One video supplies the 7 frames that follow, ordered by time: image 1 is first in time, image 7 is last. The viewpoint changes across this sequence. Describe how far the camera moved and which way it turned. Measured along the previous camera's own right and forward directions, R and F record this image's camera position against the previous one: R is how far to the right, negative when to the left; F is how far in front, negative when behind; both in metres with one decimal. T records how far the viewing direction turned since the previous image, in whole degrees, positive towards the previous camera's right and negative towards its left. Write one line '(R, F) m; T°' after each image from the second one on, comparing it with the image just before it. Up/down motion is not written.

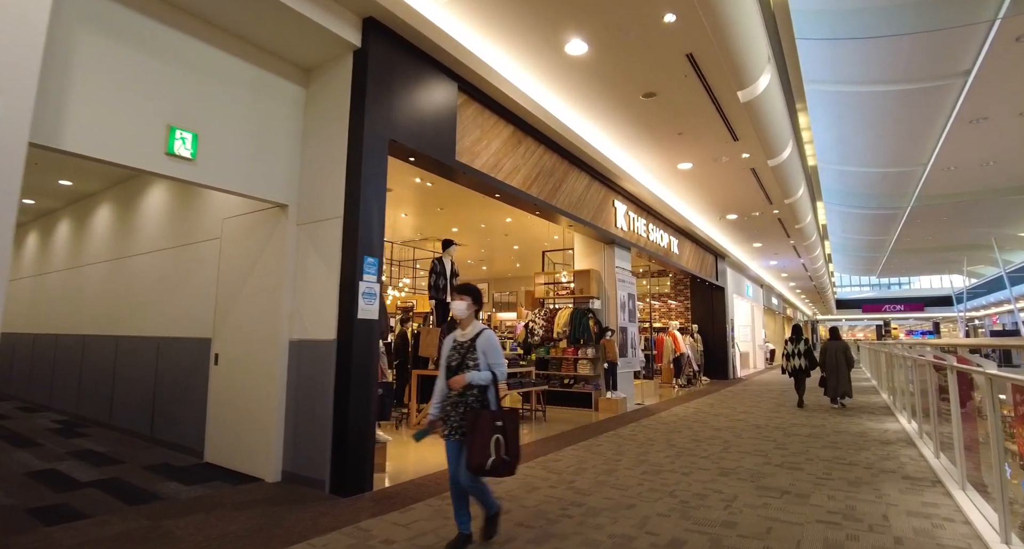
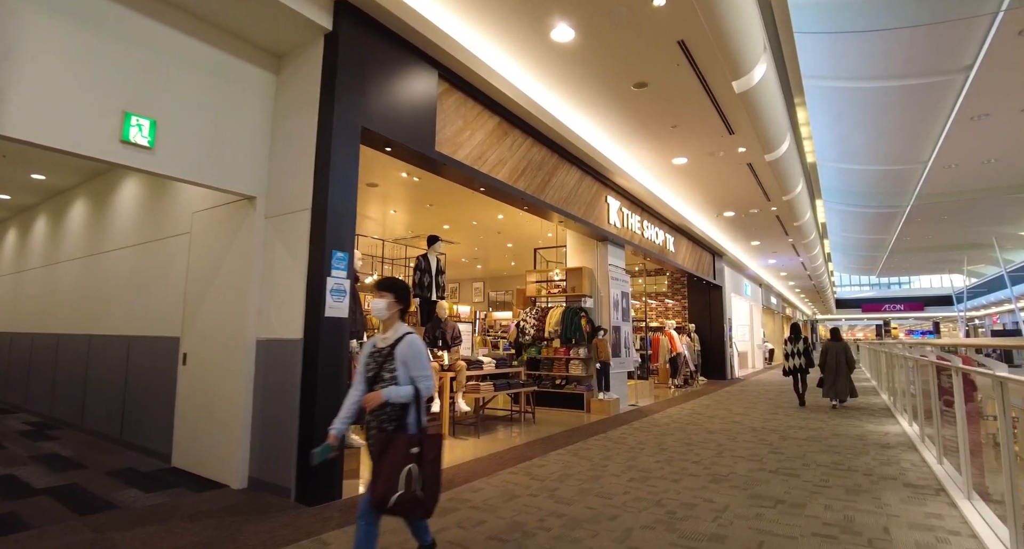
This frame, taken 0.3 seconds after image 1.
(+0.2, +0.2) m; 0°
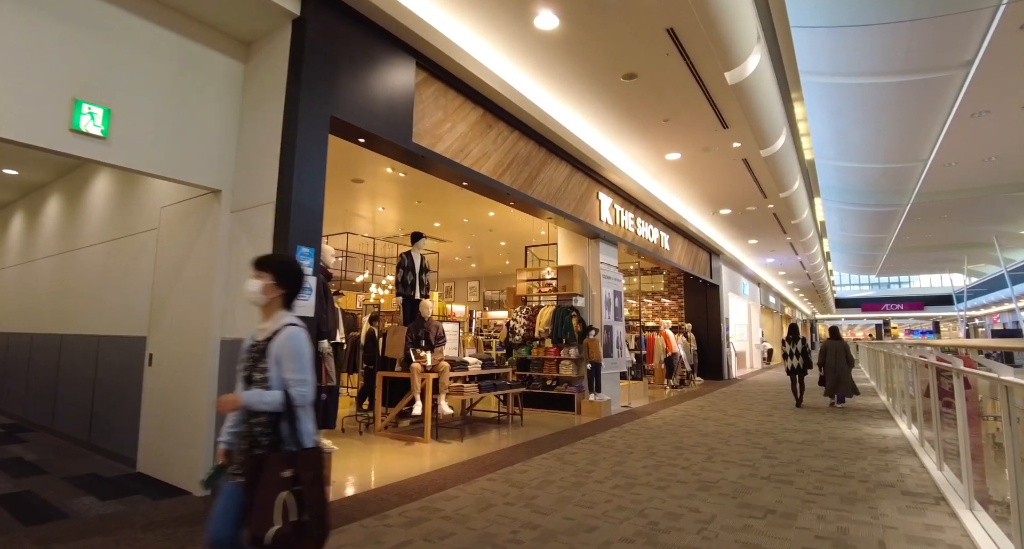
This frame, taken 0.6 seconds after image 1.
(+0.2, +0.2) m; 0°
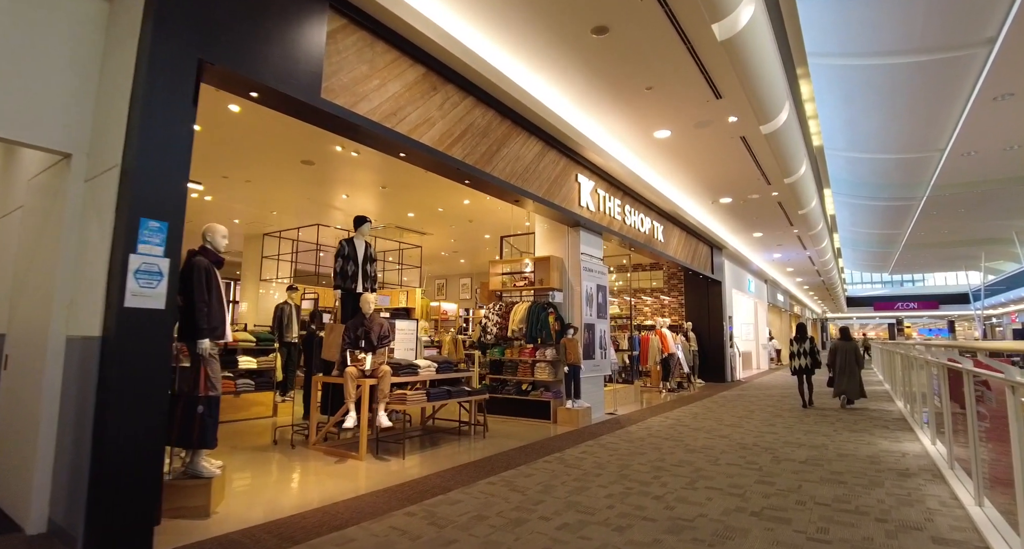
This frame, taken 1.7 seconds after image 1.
(+0.5, +0.8) m; -1°
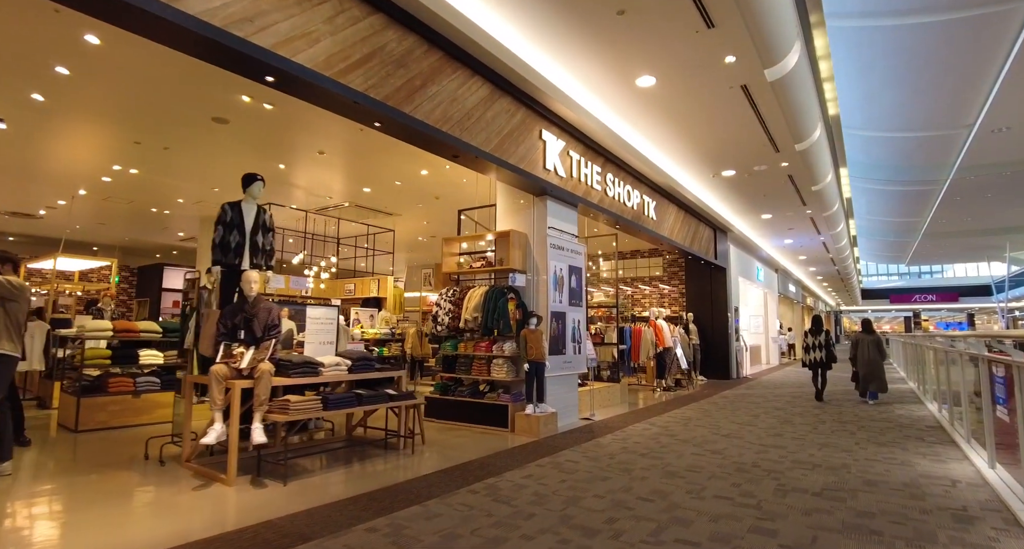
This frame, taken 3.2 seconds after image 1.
(+0.7, +1.2) m; -1°
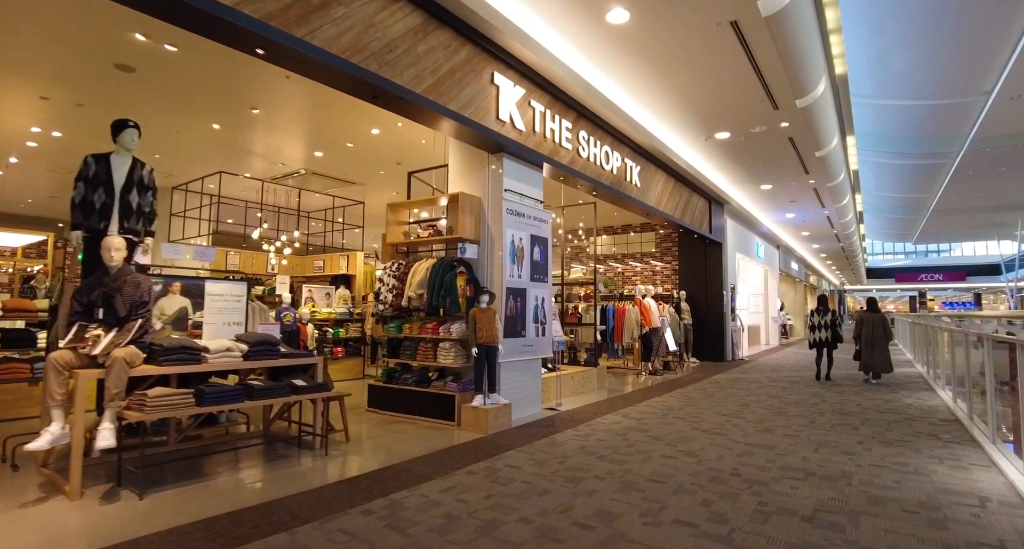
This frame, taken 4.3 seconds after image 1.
(+0.5, +0.8) m; 0°
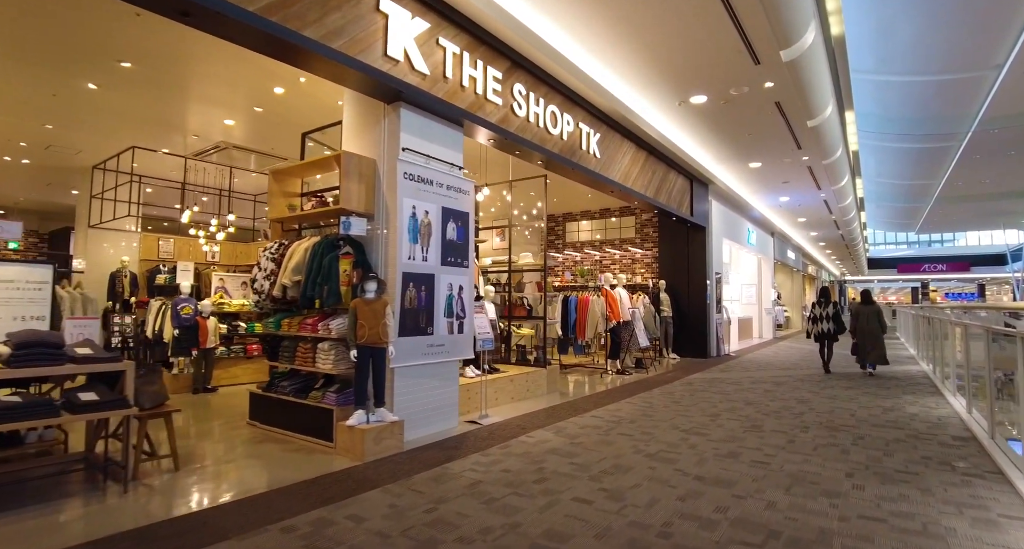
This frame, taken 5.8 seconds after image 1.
(+0.8, +1.0) m; 0°
